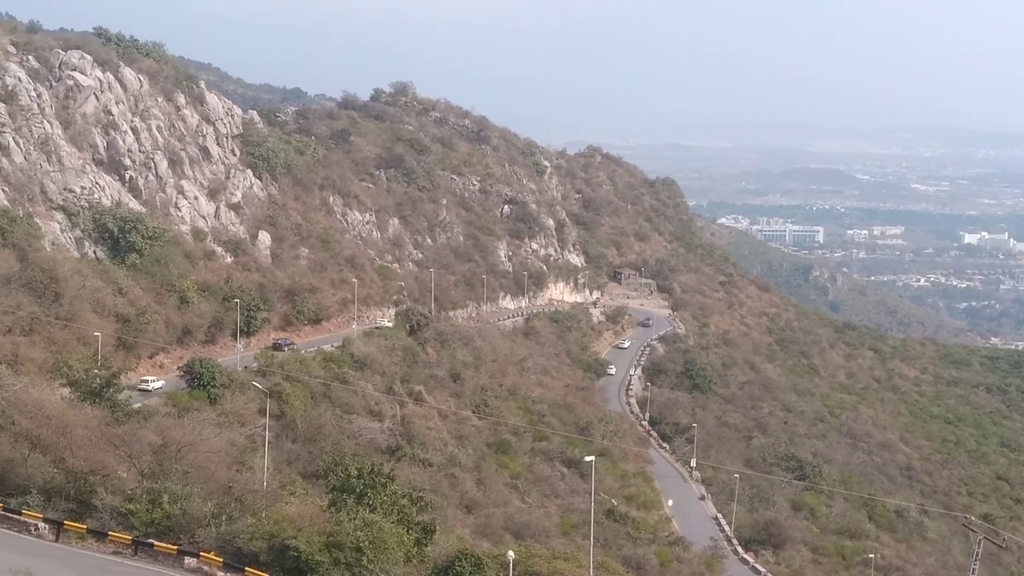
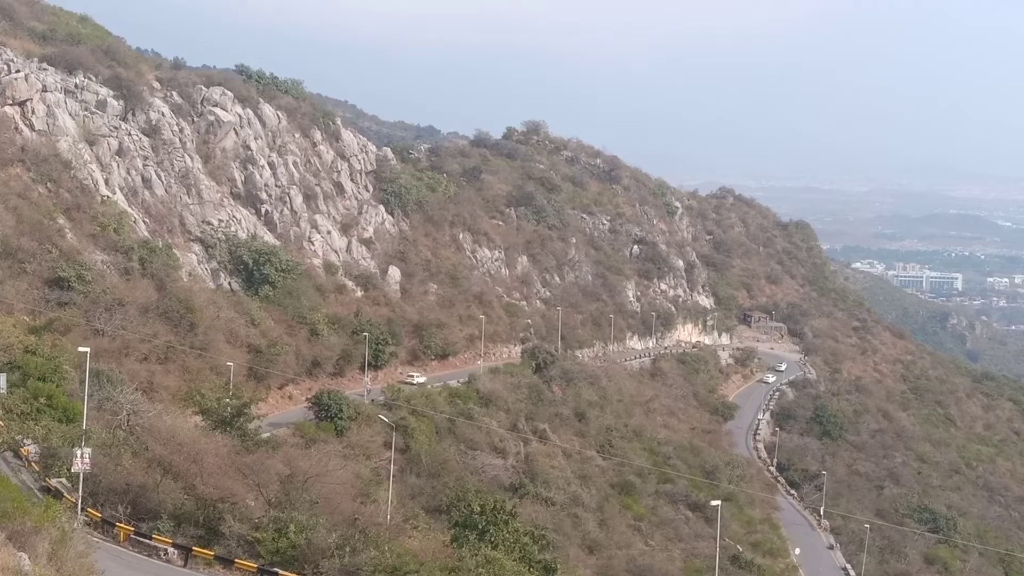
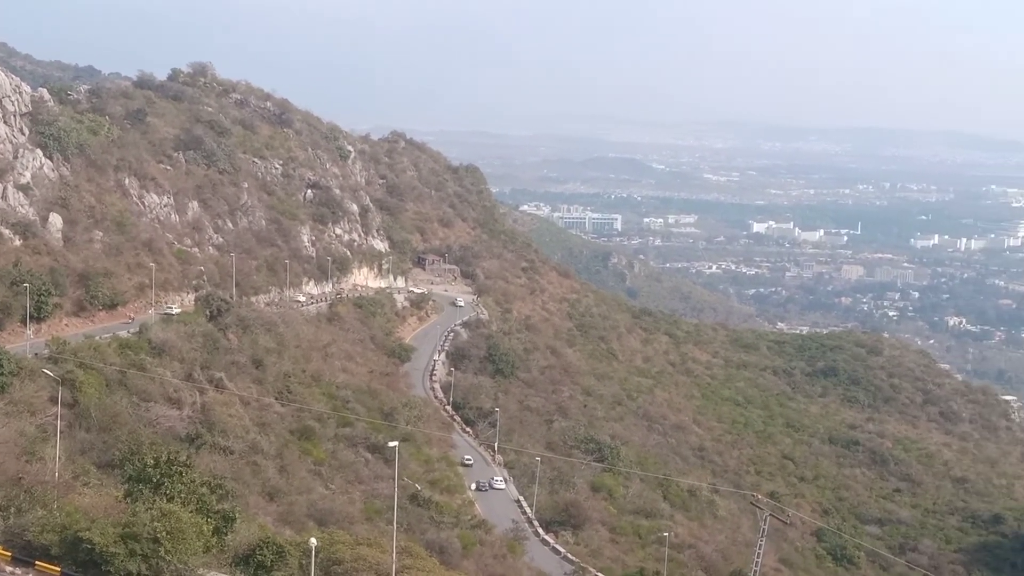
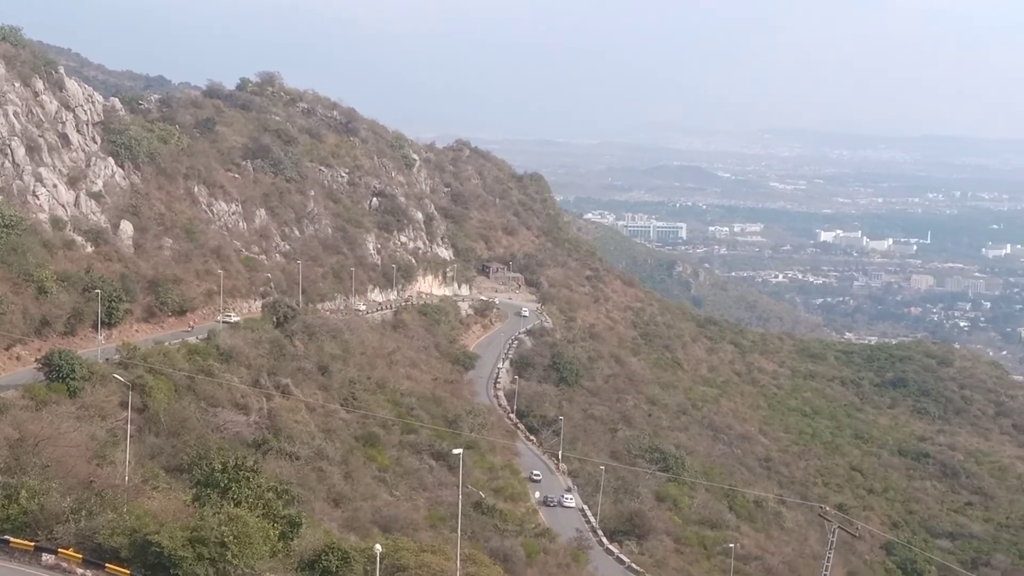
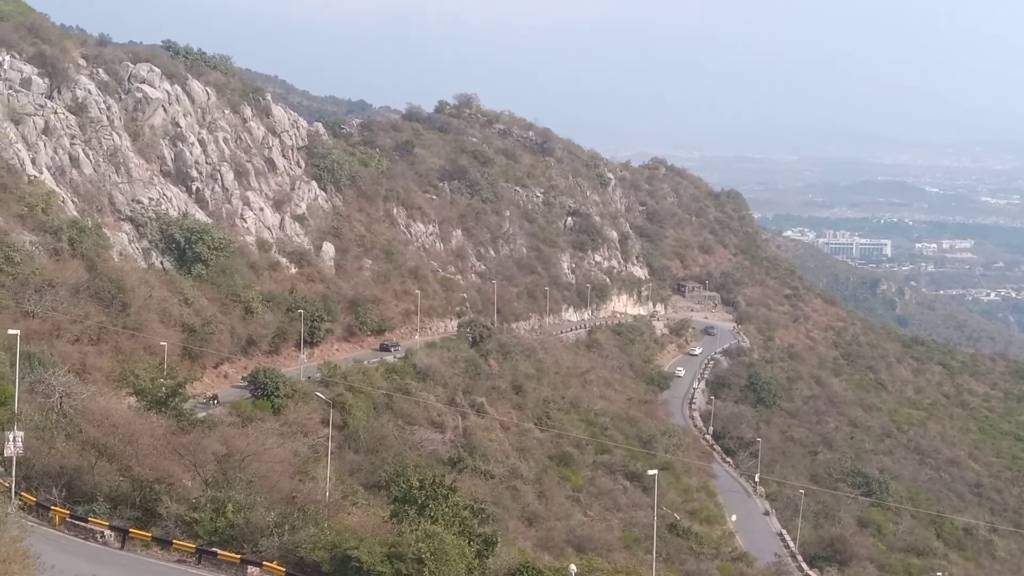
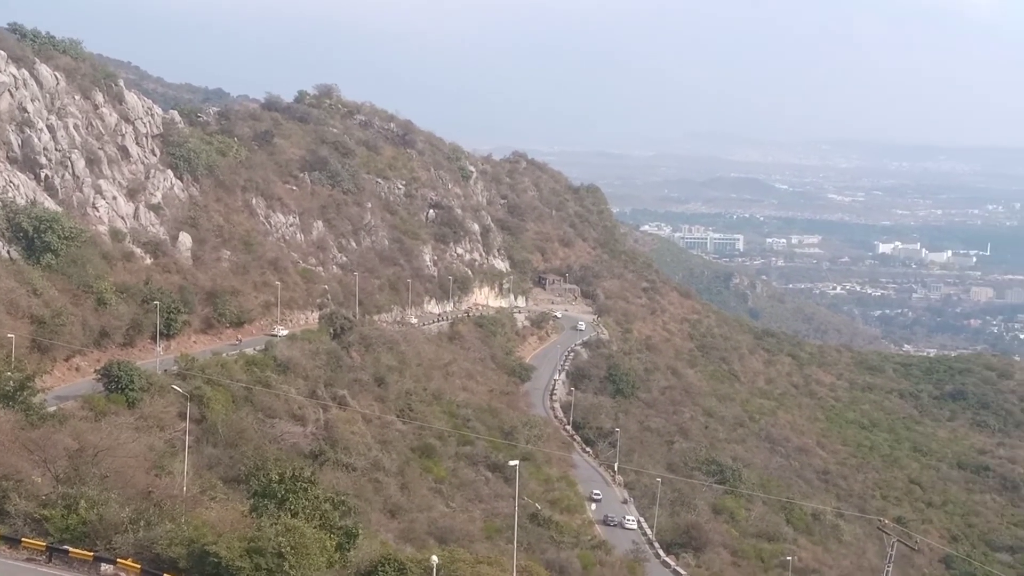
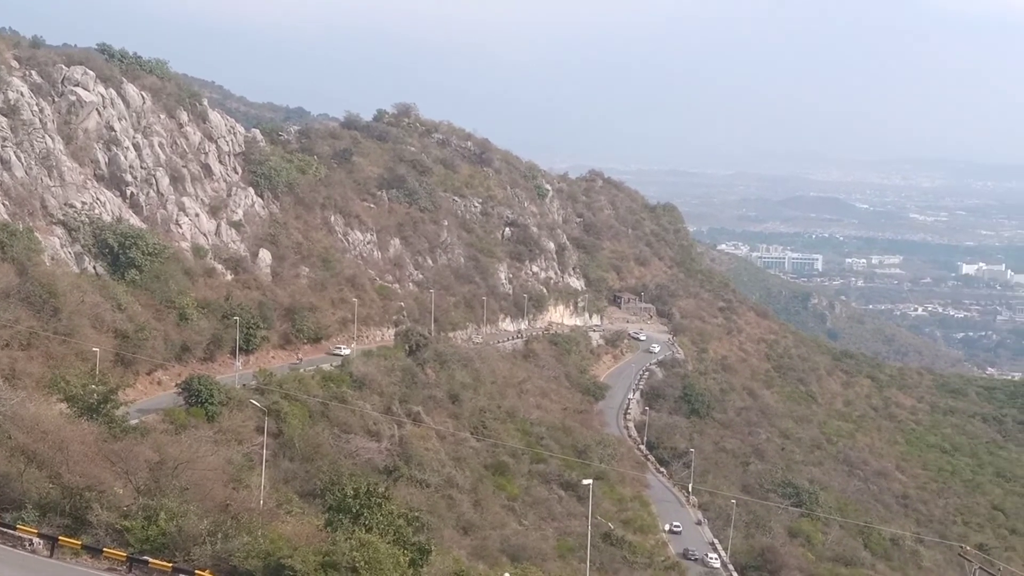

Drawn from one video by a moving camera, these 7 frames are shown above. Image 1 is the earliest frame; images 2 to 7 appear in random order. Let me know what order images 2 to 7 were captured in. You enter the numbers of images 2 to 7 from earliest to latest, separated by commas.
5, 2, 7, 6, 4, 3
